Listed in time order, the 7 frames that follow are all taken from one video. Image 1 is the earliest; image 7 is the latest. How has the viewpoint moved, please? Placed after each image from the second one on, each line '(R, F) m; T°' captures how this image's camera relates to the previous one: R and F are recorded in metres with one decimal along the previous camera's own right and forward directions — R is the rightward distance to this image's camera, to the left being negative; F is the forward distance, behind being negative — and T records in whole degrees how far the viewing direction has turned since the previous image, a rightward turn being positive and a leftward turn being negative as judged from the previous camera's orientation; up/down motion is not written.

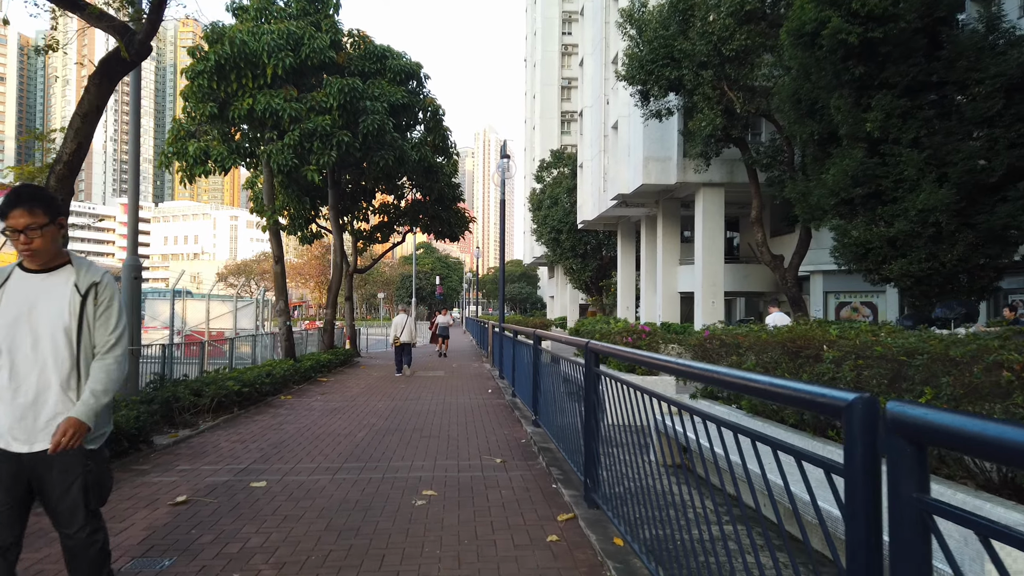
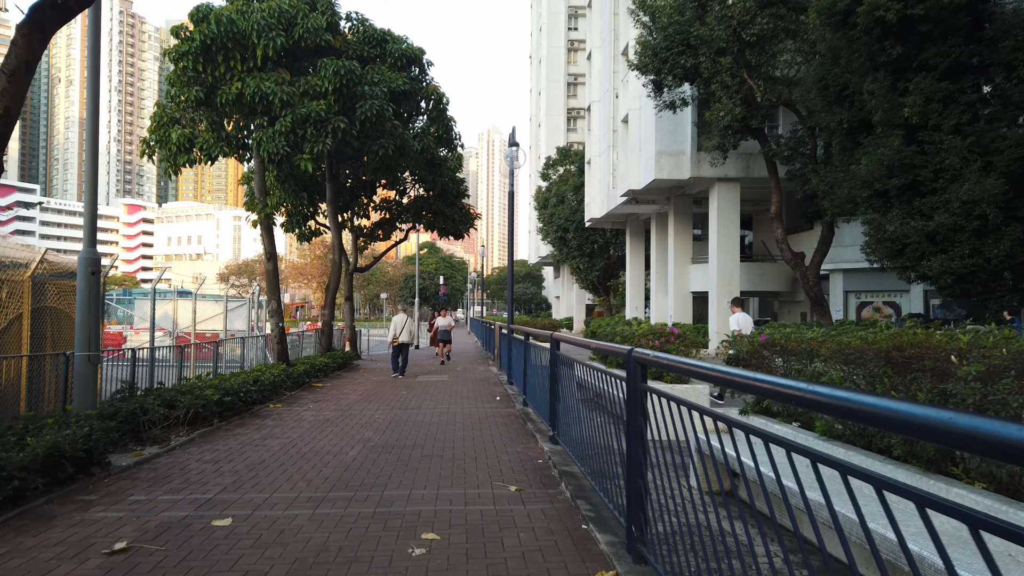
(-0.1, +0.9) m; 0°
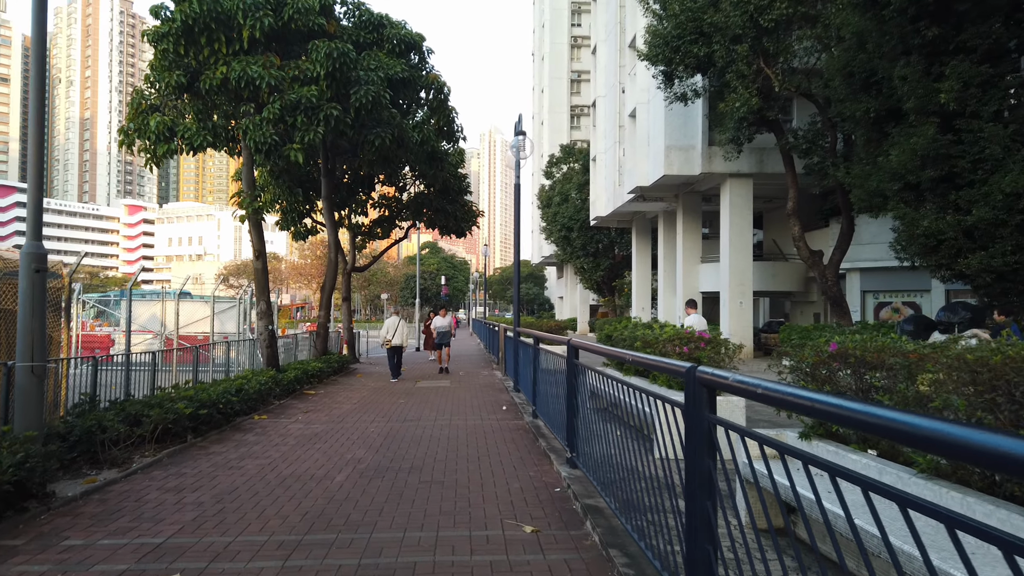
(-0.1, +0.9) m; 0°
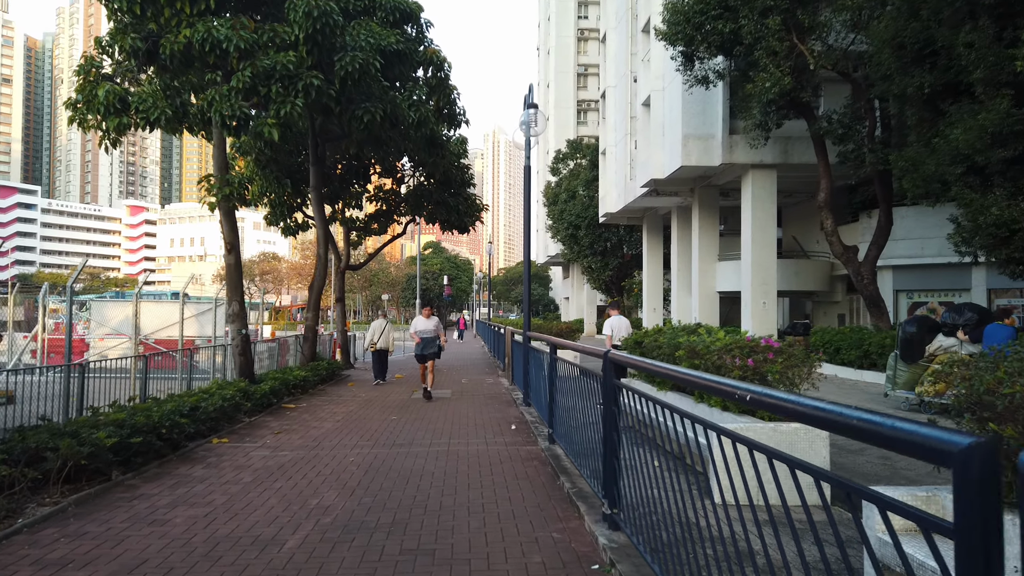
(-0.1, +1.5) m; 0°
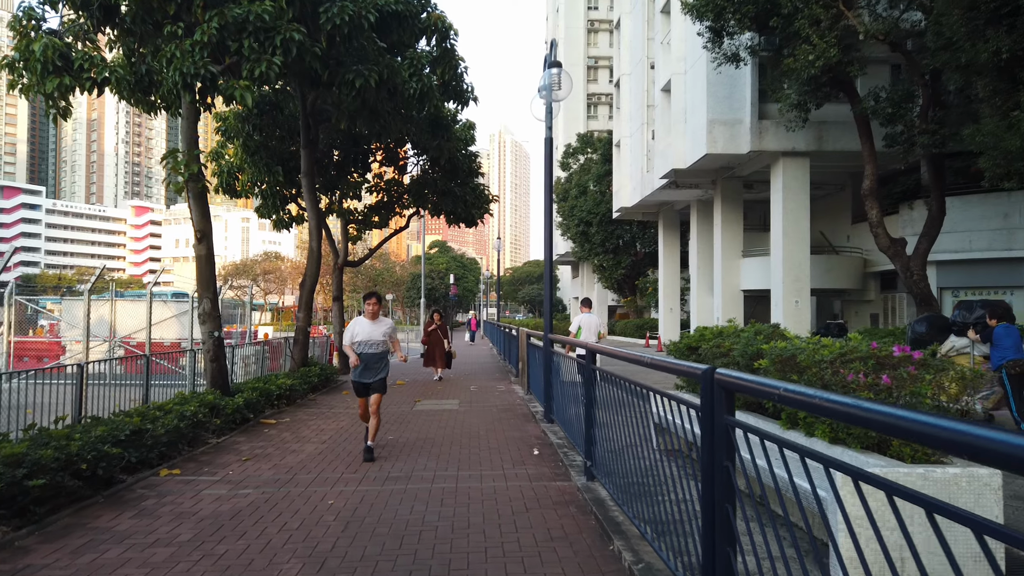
(-0.1, +1.5) m; 0°
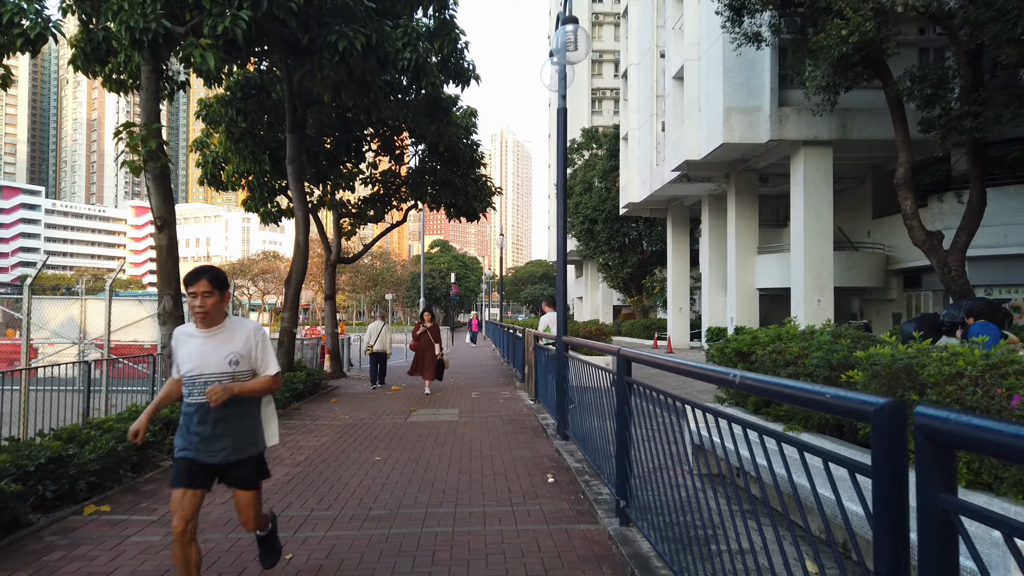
(-0.1, +1.1) m; 0°
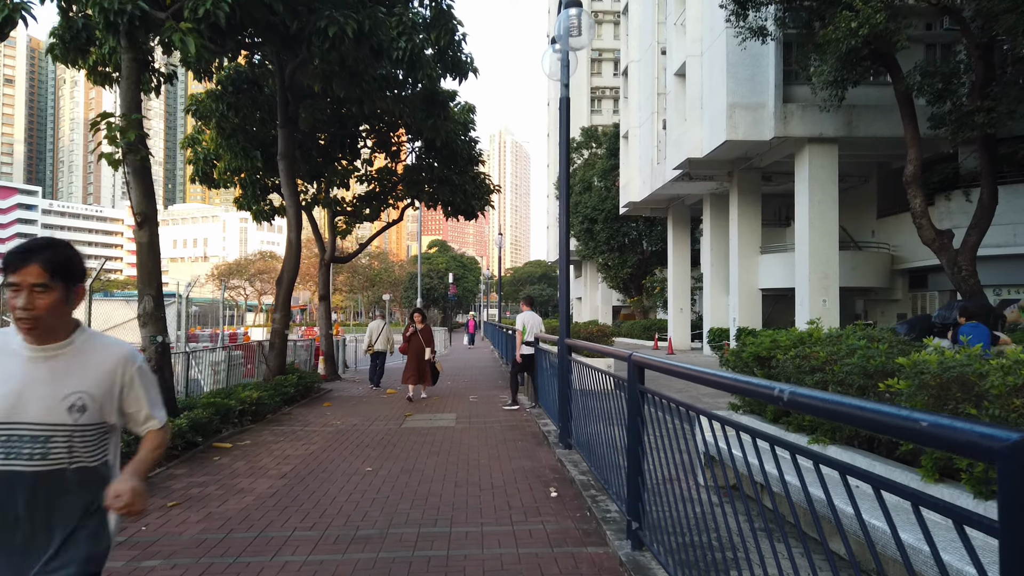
(0.0, +0.4) m; 0°
